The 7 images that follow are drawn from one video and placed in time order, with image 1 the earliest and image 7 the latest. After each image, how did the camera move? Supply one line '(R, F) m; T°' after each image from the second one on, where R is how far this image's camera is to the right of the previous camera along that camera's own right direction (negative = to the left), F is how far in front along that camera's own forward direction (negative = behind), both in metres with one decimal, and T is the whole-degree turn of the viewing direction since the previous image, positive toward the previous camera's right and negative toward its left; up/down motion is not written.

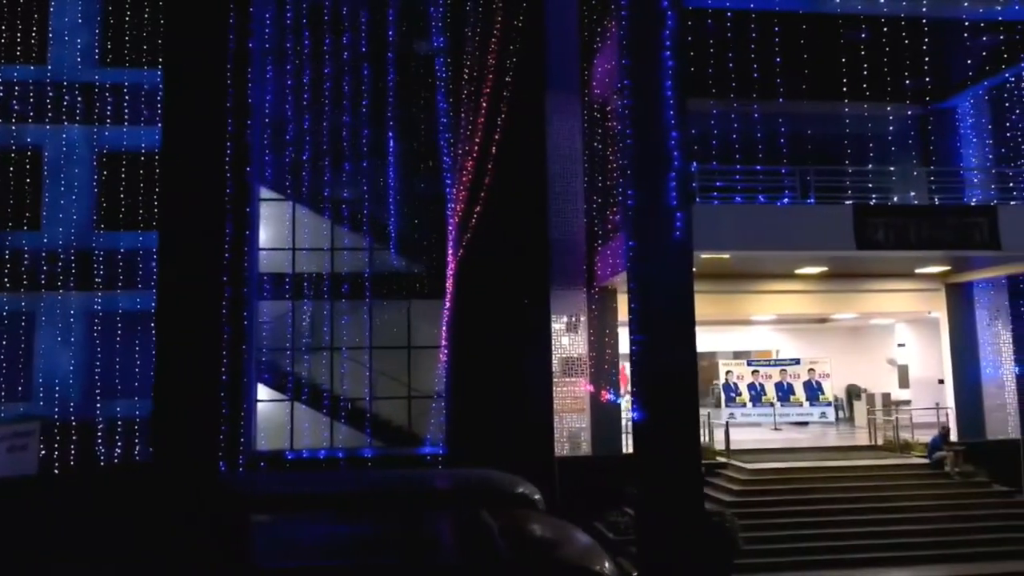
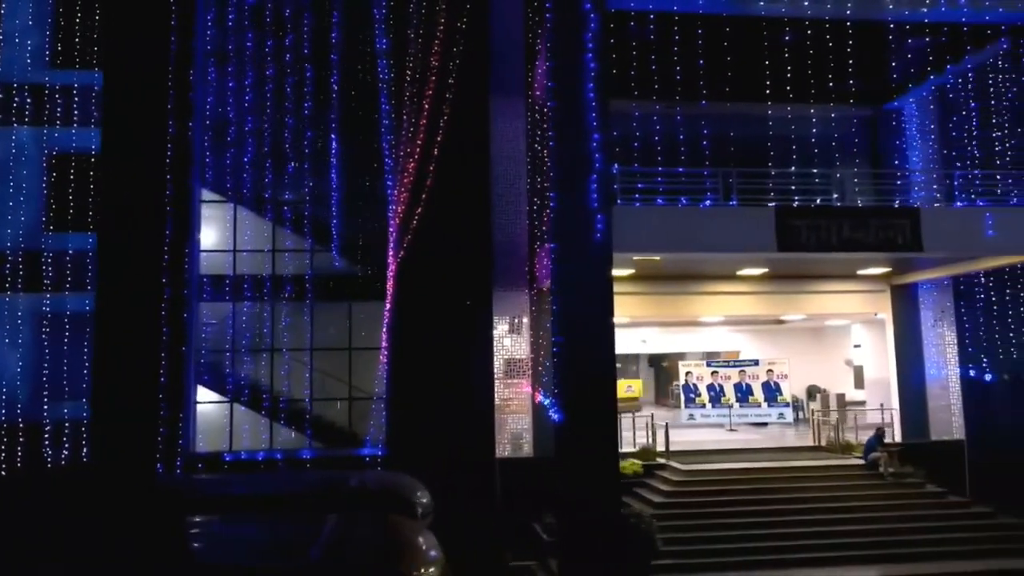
(+0.9, 0.0) m; 0°
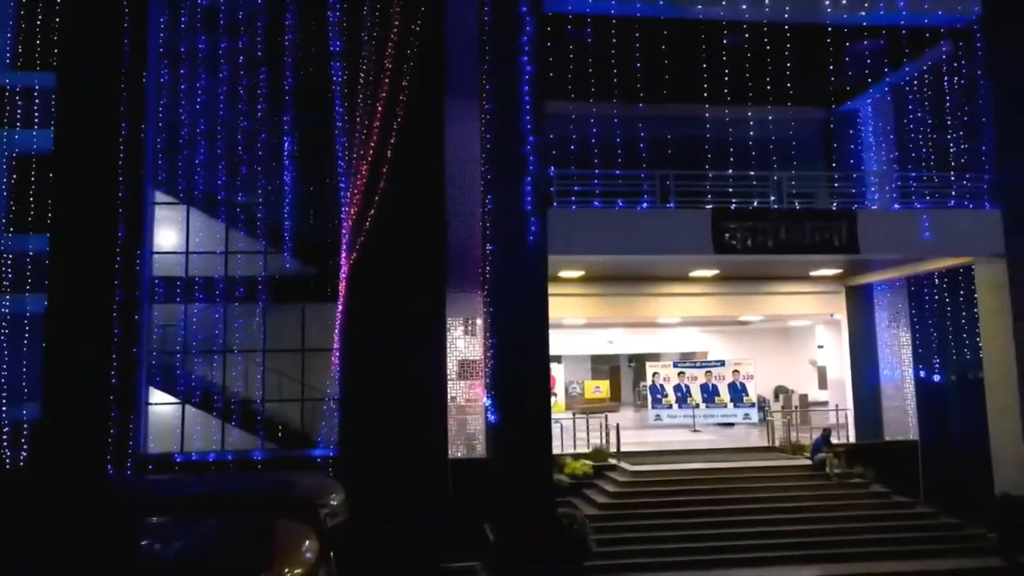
(+0.8, 0.0) m; 0°
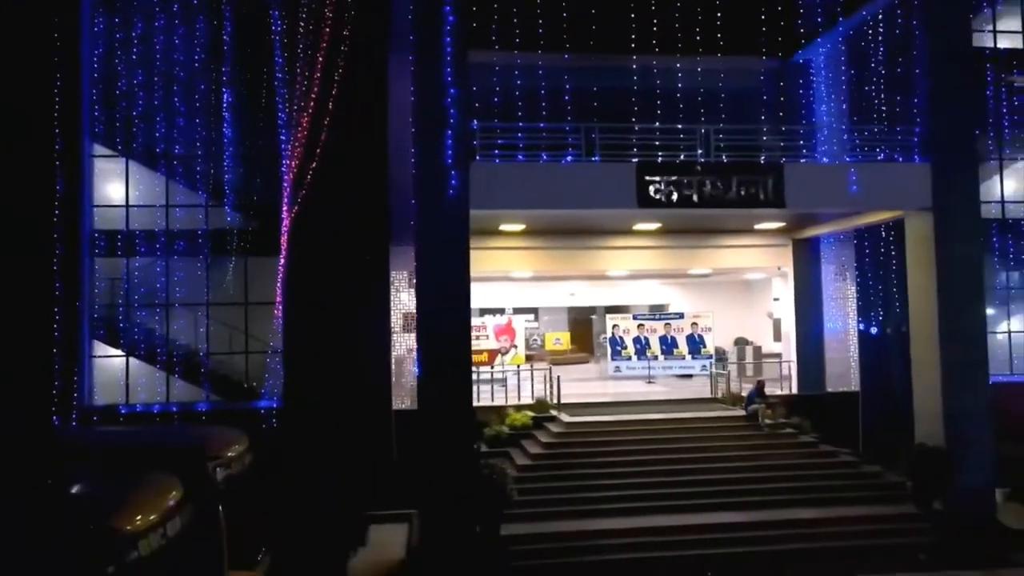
(+0.9, 0.0) m; 0°
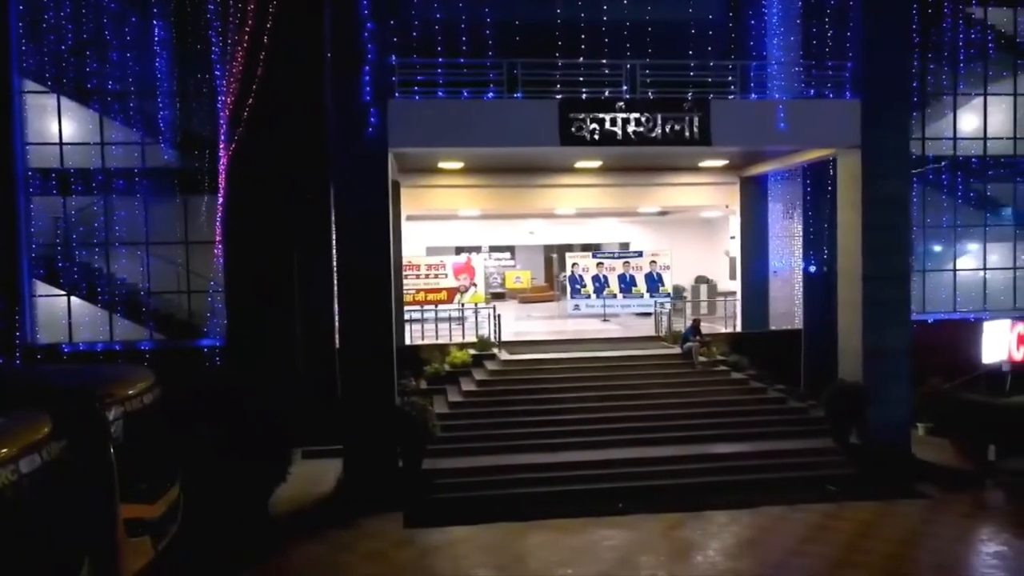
(+0.9, 0.0) m; 0°
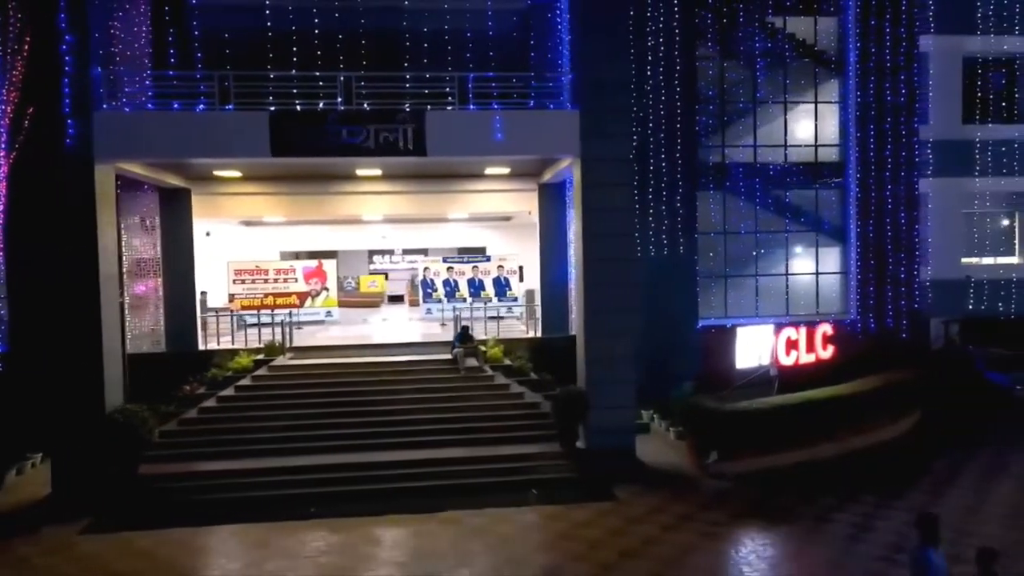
(+3.5, -0.2) m; +1°
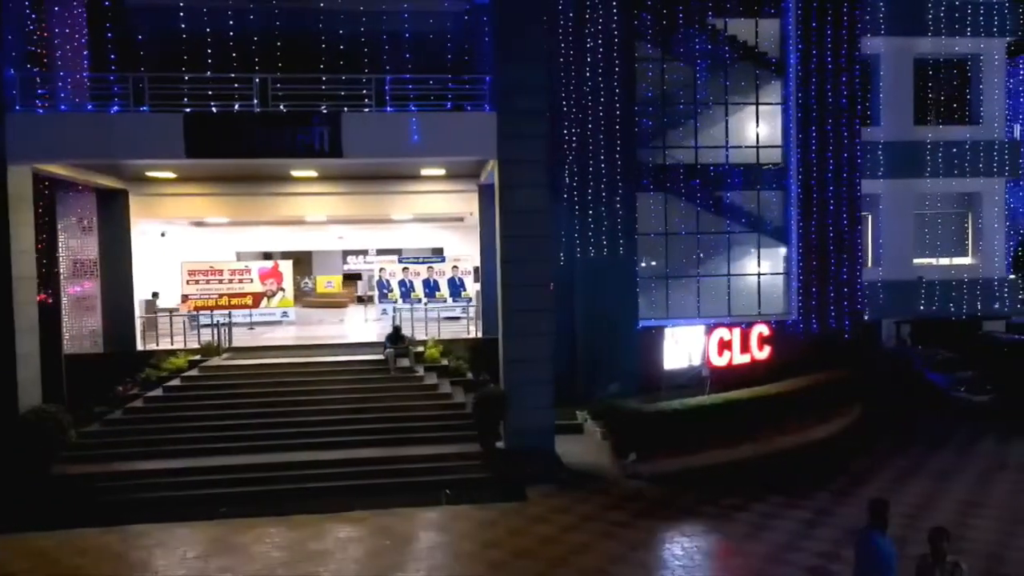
(+1.0, 0.0) m; 0°
